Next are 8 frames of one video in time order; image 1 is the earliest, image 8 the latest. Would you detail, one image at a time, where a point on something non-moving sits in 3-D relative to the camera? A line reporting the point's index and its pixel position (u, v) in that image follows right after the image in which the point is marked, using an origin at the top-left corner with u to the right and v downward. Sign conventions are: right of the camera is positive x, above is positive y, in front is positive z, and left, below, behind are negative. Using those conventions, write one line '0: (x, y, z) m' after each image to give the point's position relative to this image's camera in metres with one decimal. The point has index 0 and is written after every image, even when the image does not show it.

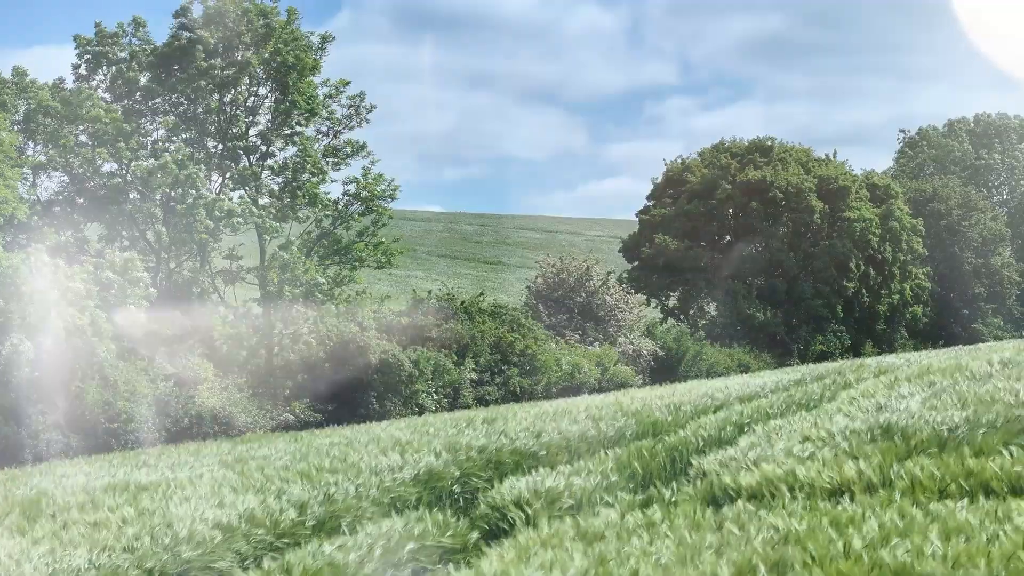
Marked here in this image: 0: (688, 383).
0: (+2.5, -1.4, +11.6) m
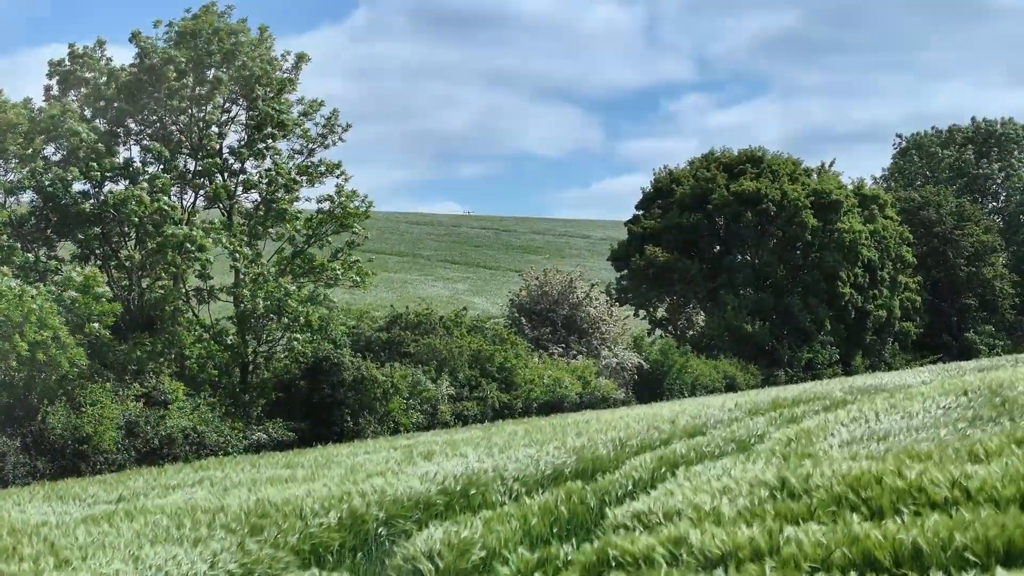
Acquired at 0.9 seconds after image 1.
0: (+2.0, -1.7, +11.6) m
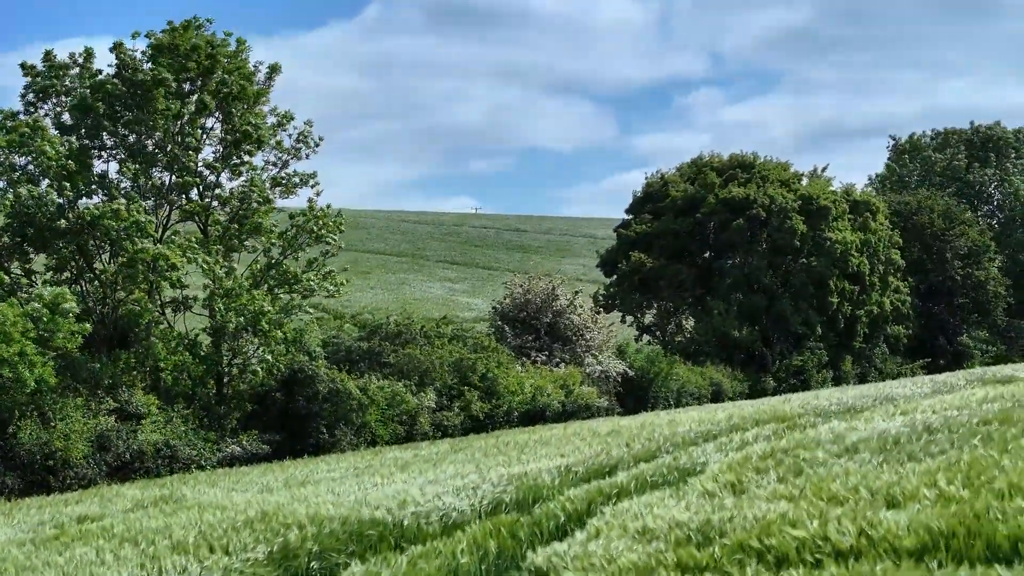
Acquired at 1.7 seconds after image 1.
0: (+1.5, -2.0, +11.6) m
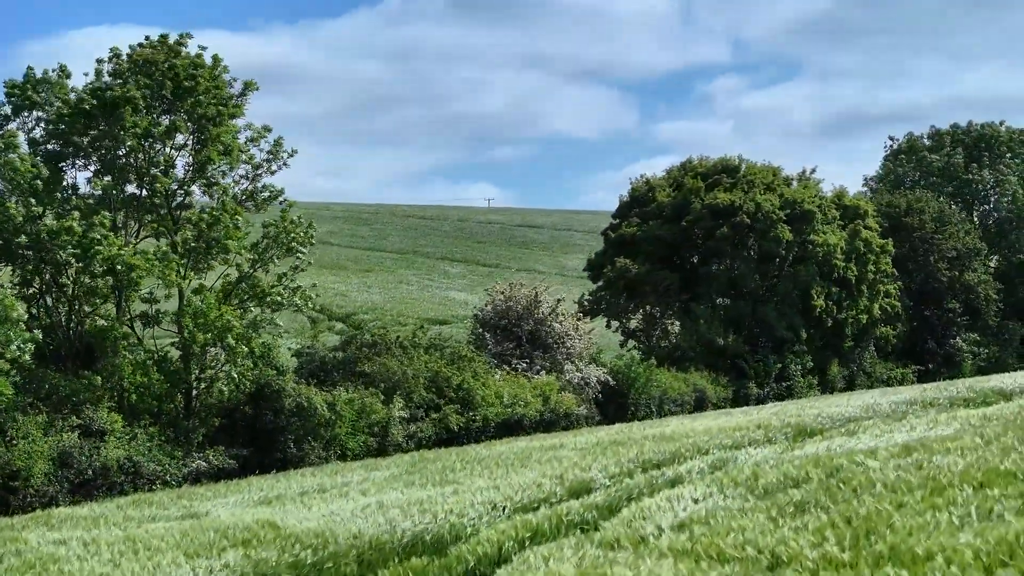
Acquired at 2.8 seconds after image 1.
0: (+0.8, -2.3, +11.6) m
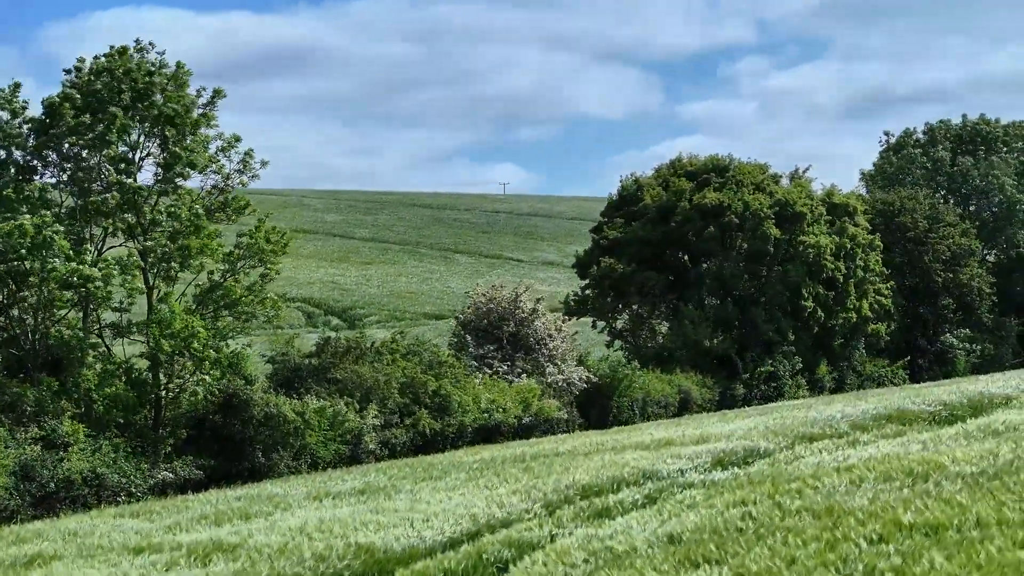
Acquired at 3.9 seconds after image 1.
0: (+0.2, -2.6, +11.6) m
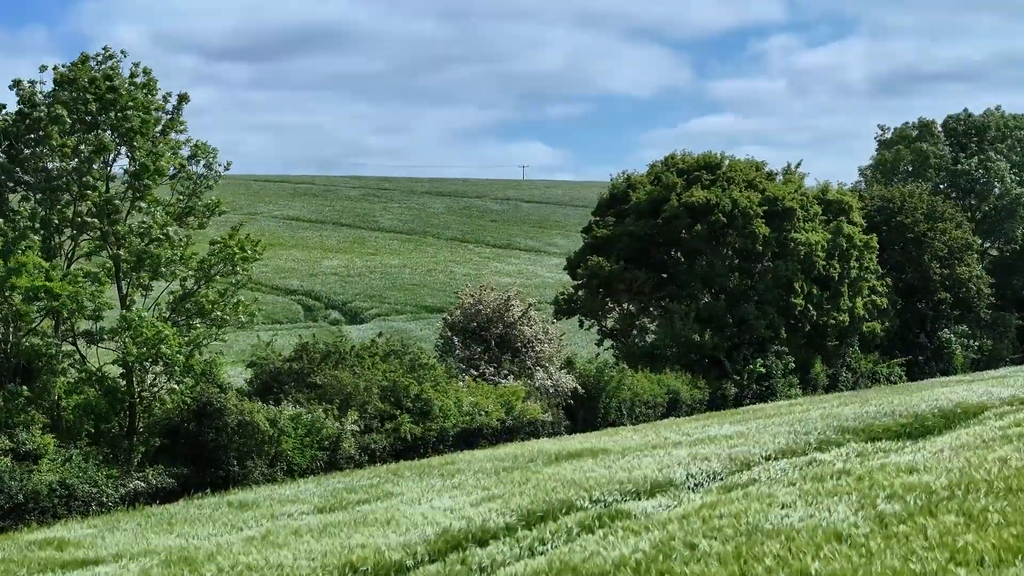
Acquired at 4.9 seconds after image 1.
0: (-0.4, -2.8, +11.5) m
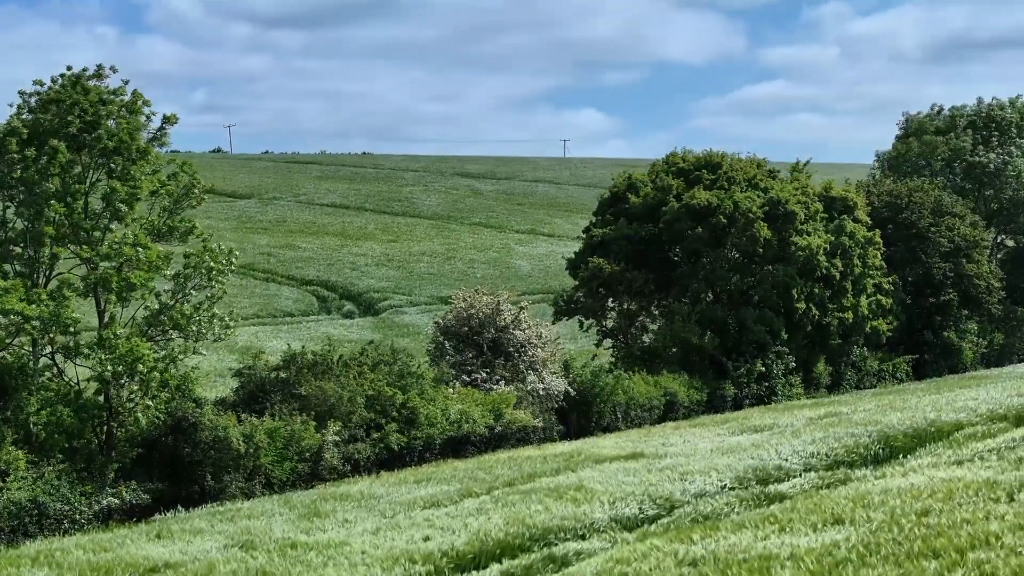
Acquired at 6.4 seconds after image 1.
0: (-1.1, -3.2, +11.5) m
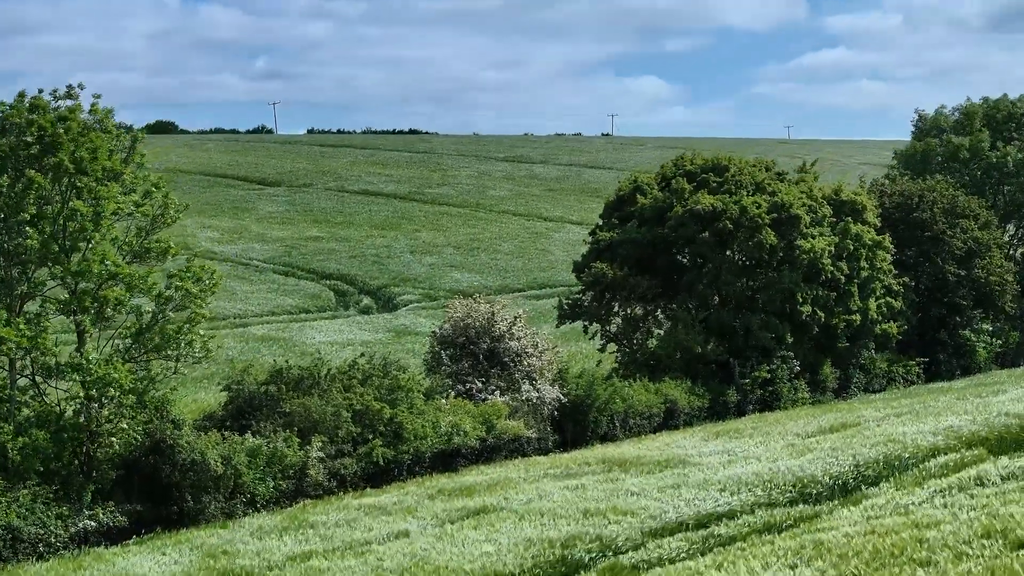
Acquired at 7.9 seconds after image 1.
0: (-1.7, -3.7, +11.4) m
